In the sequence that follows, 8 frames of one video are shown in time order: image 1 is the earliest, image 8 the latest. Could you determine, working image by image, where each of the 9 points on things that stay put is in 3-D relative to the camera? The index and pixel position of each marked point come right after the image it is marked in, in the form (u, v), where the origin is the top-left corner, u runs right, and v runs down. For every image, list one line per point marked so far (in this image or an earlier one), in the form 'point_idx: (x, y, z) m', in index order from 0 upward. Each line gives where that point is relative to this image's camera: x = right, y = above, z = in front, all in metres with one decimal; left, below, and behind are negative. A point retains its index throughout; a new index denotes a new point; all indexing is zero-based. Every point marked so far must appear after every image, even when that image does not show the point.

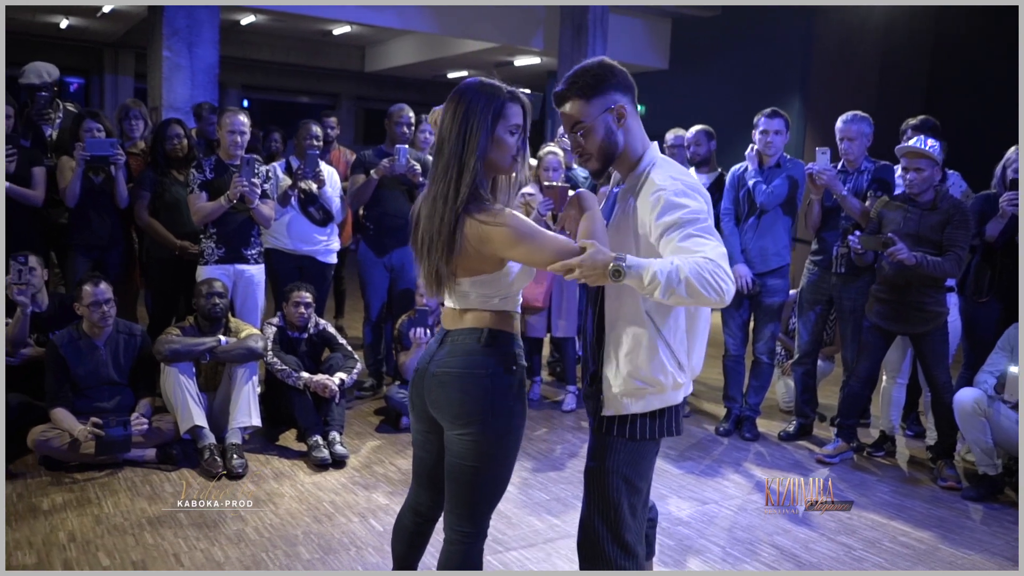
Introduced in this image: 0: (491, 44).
0: (-0.2, +2.6, +9.2) m
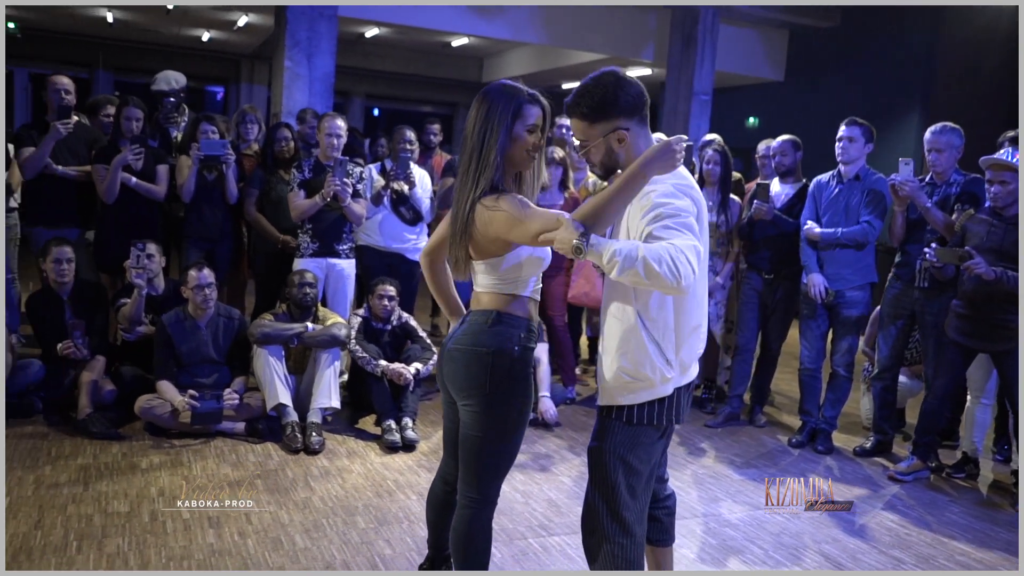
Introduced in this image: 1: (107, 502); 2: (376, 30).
0: (+1.0, +2.5, +9.4) m
1: (-1.4, -0.7, +3.0) m
2: (-1.6, +3.1, +10.3) m
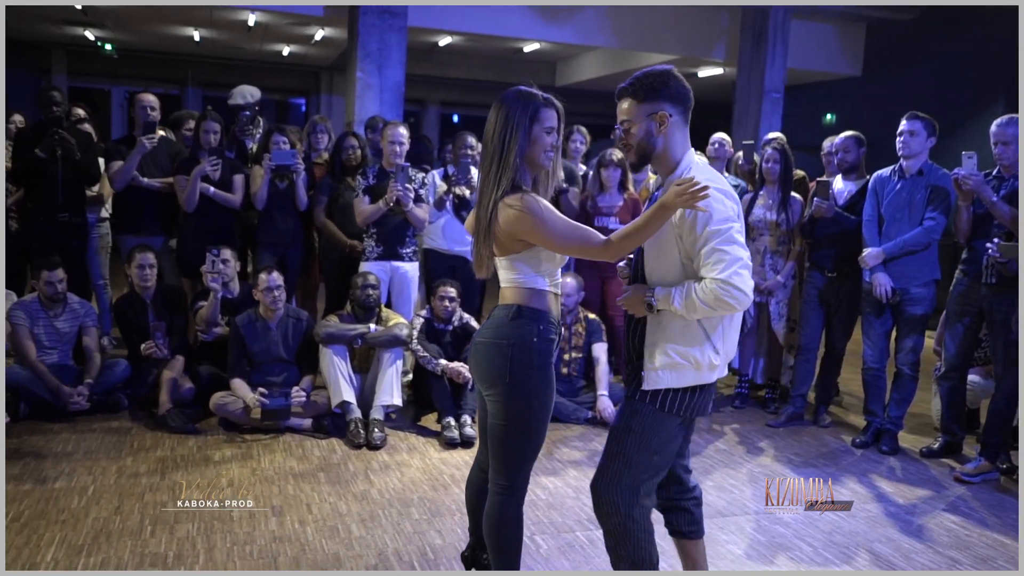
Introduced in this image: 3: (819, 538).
0: (+1.7, +2.5, +9.3) m
1: (-1.2, -0.7, +3.2) m
2: (-0.8, +3.0, +10.5) m
3: (+1.1, -0.9, +3.1) m
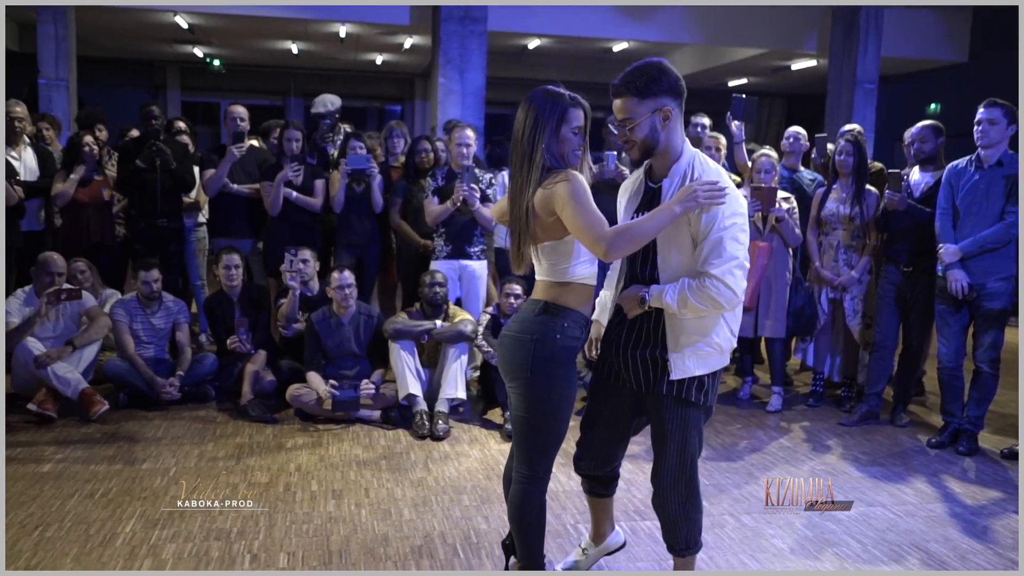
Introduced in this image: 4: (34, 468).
0: (+2.6, +2.5, +9.2) m
1: (-1.0, -0.7, +3.4) m
2: (+0.3, +3.0, +10.7) m
3: (+1.2, -0.9, +3.0) m
4: (-1.9, -0.7, +3.4) m
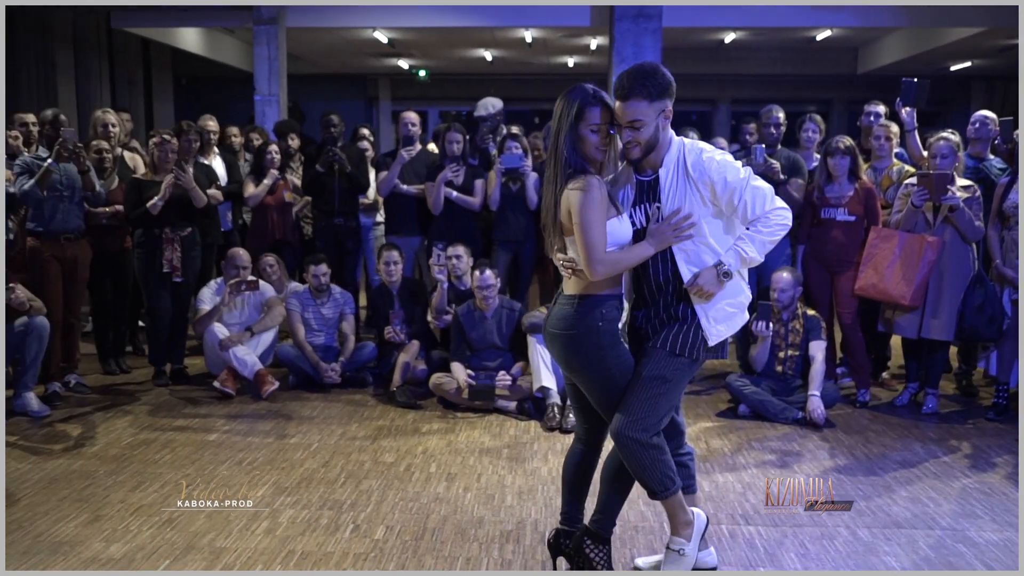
0: (+4.5, +2.5, +8.3) m
1: (-0.5, -0.7, +3.6) m
2: (+2.6, +3.0, +10.3) m
3: (+1.5, -0.9, +2.7) m
4: (-1.4, -0.7, +3.9) m
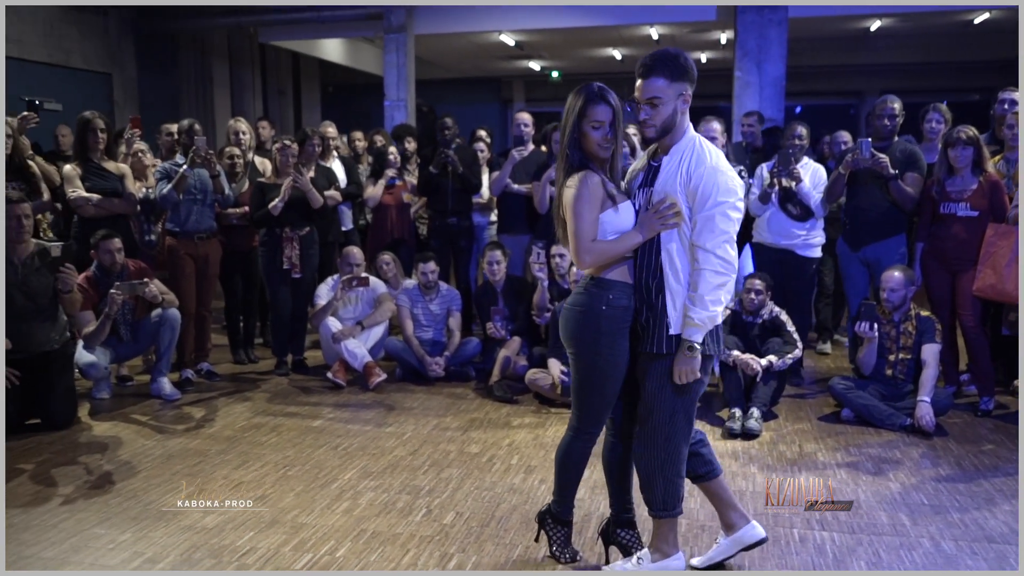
0: (+5.6, +2.5, +7.5) m
1: (-0.2, -0.7, +3.8) m
2: (+4.1, +3.0, +9.8) m
3: (+1.7, -0.8, +2.5) m
4: (-1.0, -0.6, +4.1) m
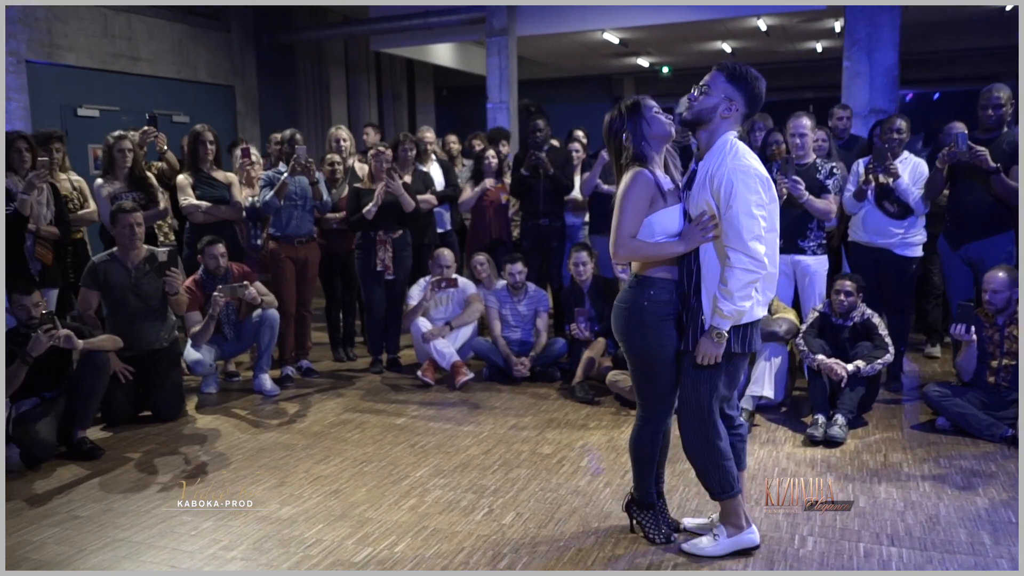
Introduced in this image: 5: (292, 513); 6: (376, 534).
0: (+6.4, +2.5, +6.6) m
1: (+0.1, -0.7, +3.8) m
2: (+5.3, +3.0, +9.2) m
3: (+1.8, -0.9, +2.3) m
4: (-0.6, -0.6, +4.3) m
5: (-0.8, -0.8, +3.1) m
6: (-0.5, -0.8, +2.9) m
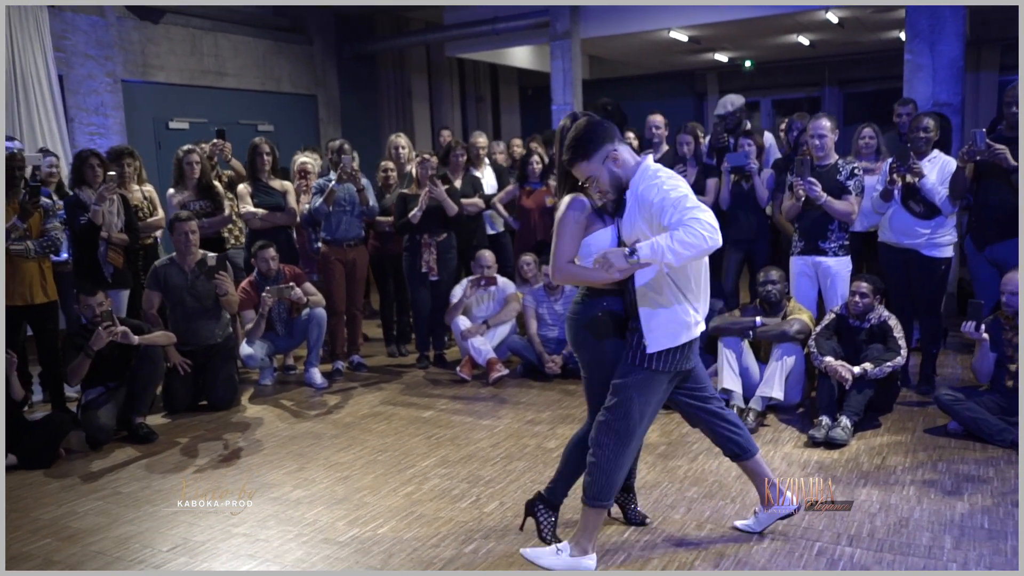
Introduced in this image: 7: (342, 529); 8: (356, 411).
0: (+6.8, +2.5, +5.9) m
1: (+0.2, -0.7, +4.0) m
2: (+6.0, +3.1, +8.6) m
3: (+1.6, -0.9, +2.2) m
4: (-0.5, -0.7, +4.5) m
5: (-0.8, -0.8, +3.4) m
6: (-0.5, -0.8, +3.2) m
7: (-0.6, -0.9, +3.1) m
8: (-0.8, -0.7, +4.6) m
